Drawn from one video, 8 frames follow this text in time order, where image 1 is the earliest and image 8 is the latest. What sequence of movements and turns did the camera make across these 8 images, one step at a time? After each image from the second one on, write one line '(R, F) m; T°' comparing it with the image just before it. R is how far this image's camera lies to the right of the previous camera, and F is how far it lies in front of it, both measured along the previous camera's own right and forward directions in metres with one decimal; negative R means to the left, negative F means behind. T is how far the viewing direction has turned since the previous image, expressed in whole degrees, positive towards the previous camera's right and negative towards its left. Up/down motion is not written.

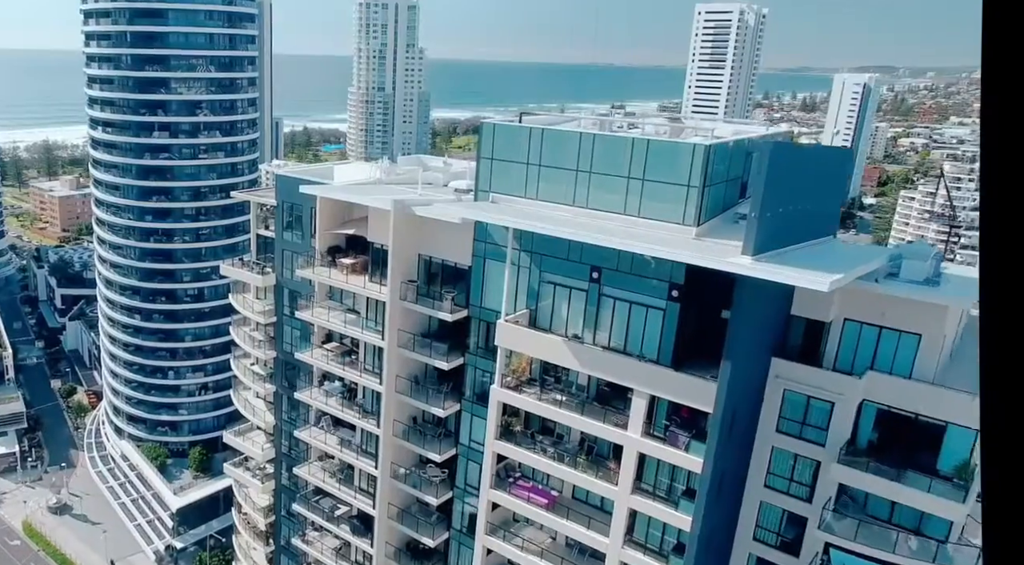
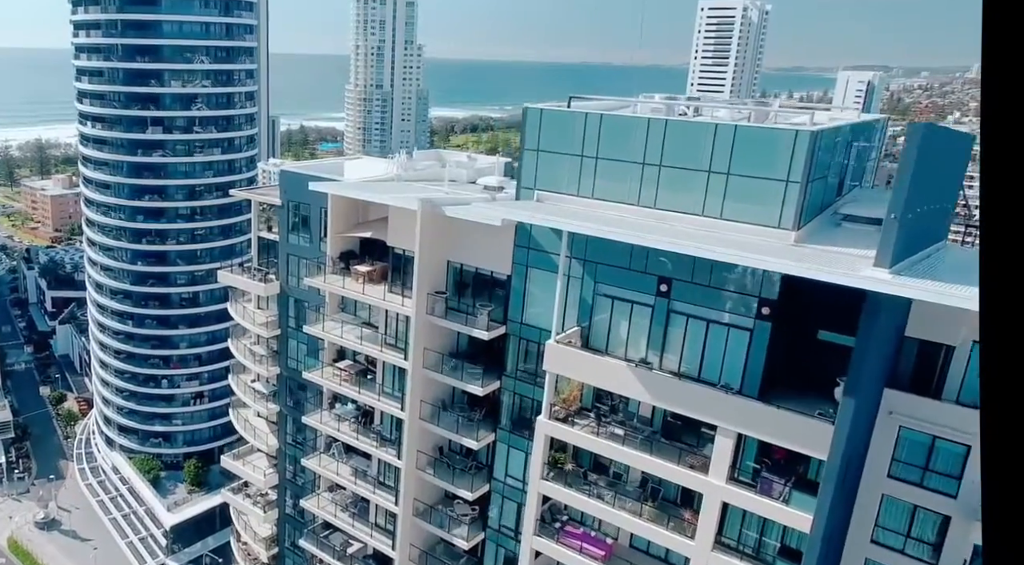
(-1.4, +3.5) m; 0°
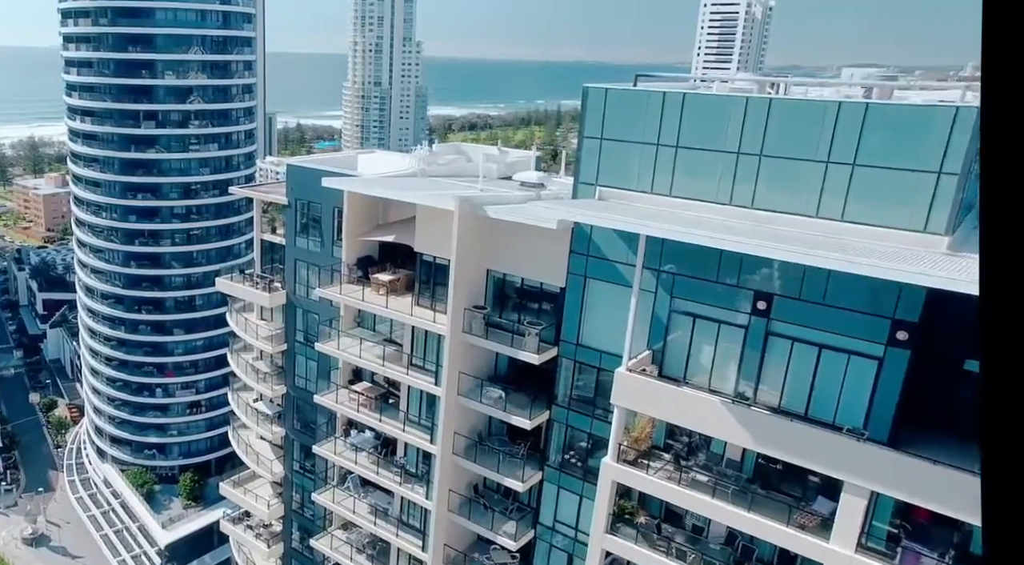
(-1.4, +3.4) m; 0°
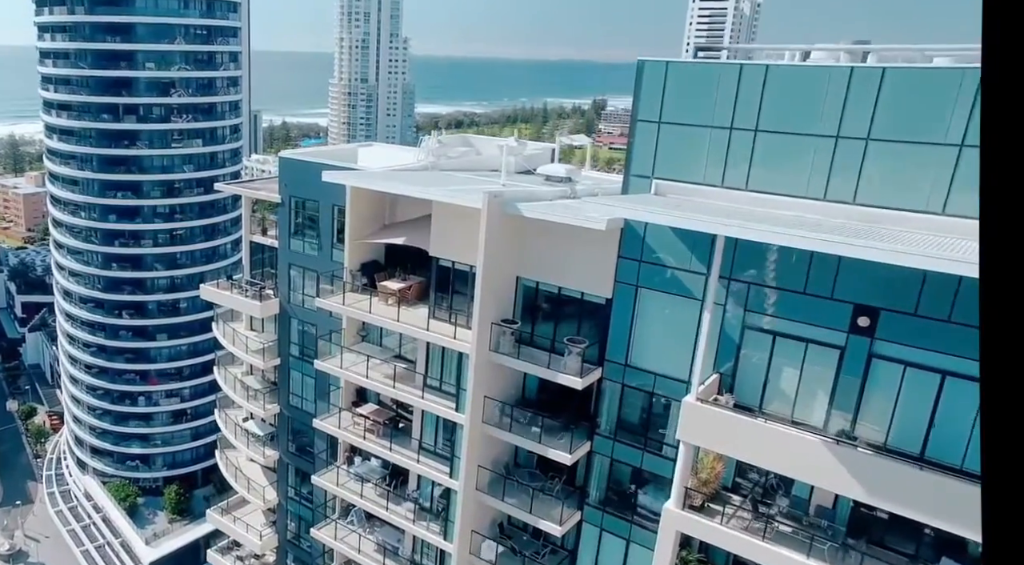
(-1.0, +2.8) m; +1°
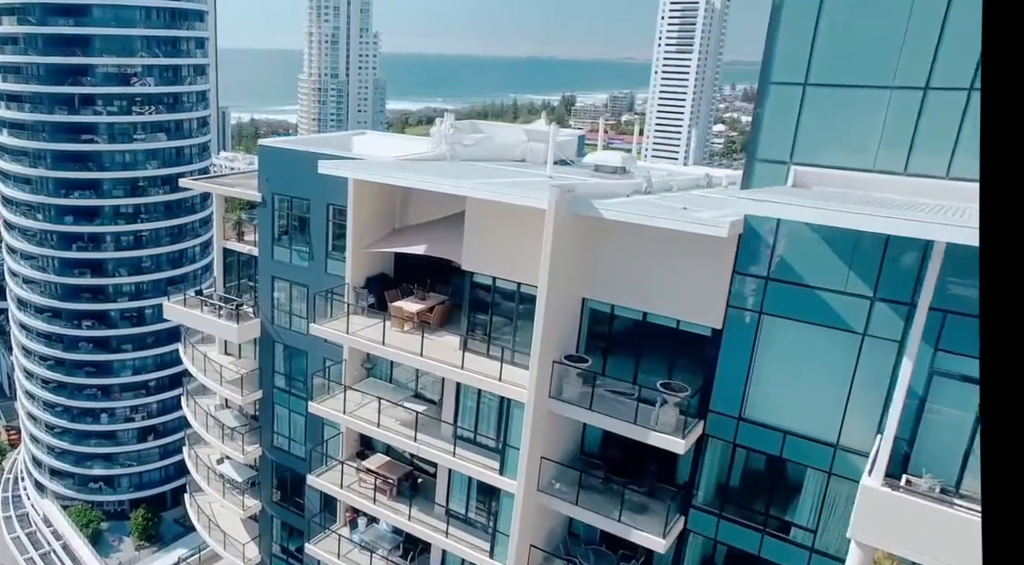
(-1.5, +4.3) m; +2°
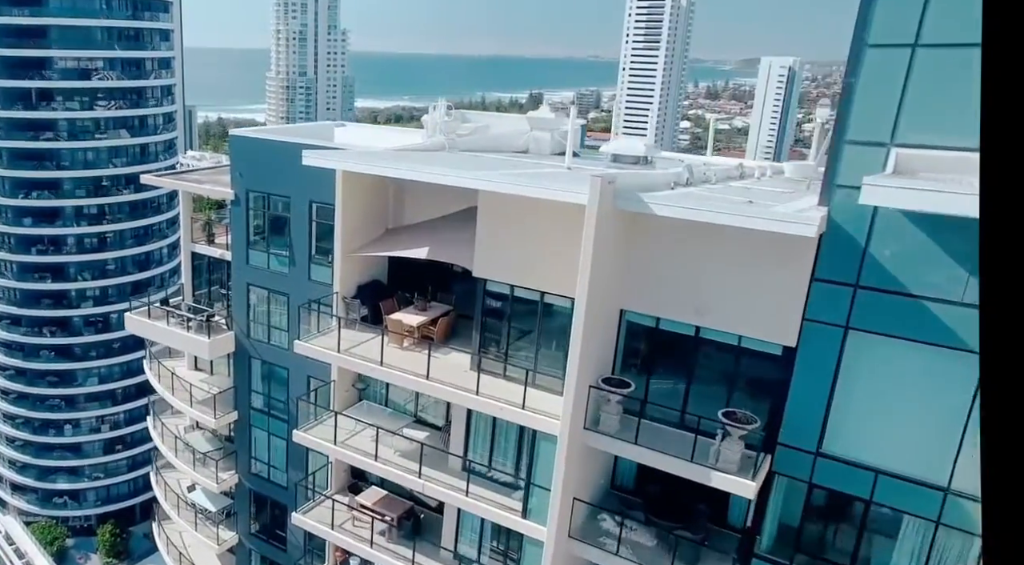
(-0.7, +2.1) m; +2°
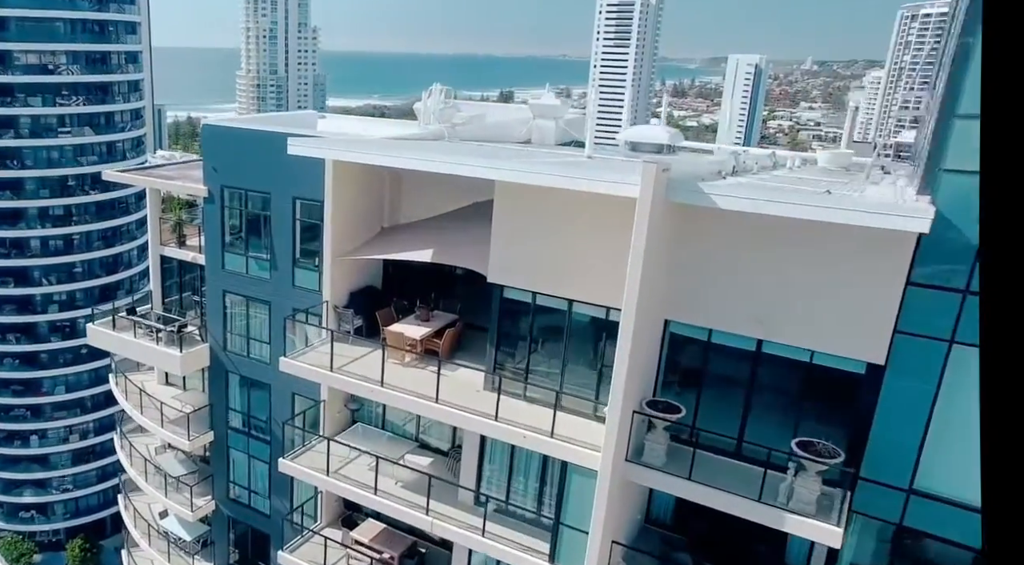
(-0.6, +1.6) m; +2°
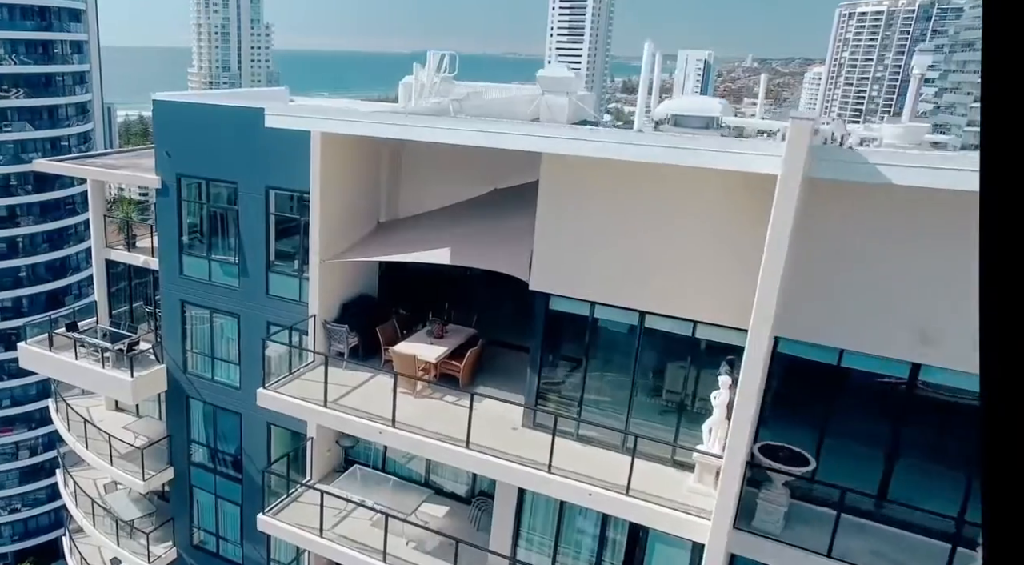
(-0.9, +2.4) m; +3°
